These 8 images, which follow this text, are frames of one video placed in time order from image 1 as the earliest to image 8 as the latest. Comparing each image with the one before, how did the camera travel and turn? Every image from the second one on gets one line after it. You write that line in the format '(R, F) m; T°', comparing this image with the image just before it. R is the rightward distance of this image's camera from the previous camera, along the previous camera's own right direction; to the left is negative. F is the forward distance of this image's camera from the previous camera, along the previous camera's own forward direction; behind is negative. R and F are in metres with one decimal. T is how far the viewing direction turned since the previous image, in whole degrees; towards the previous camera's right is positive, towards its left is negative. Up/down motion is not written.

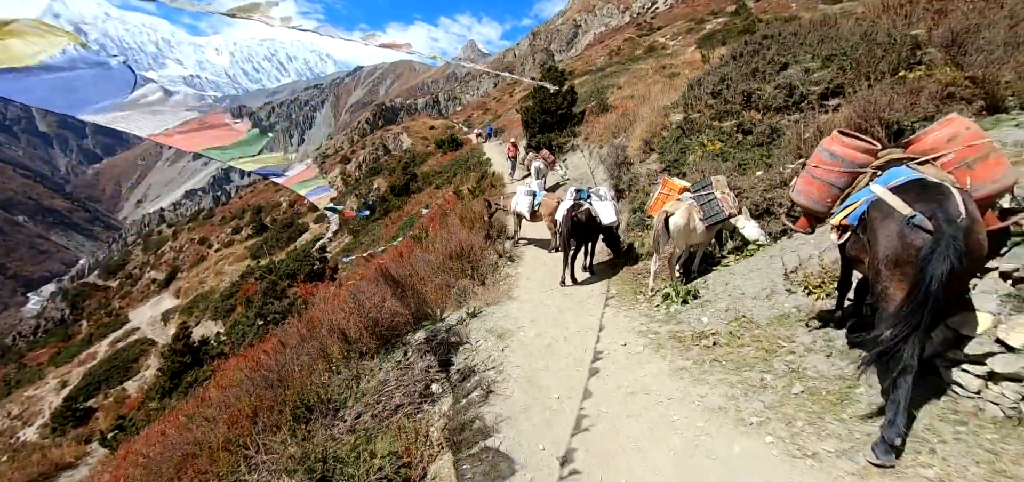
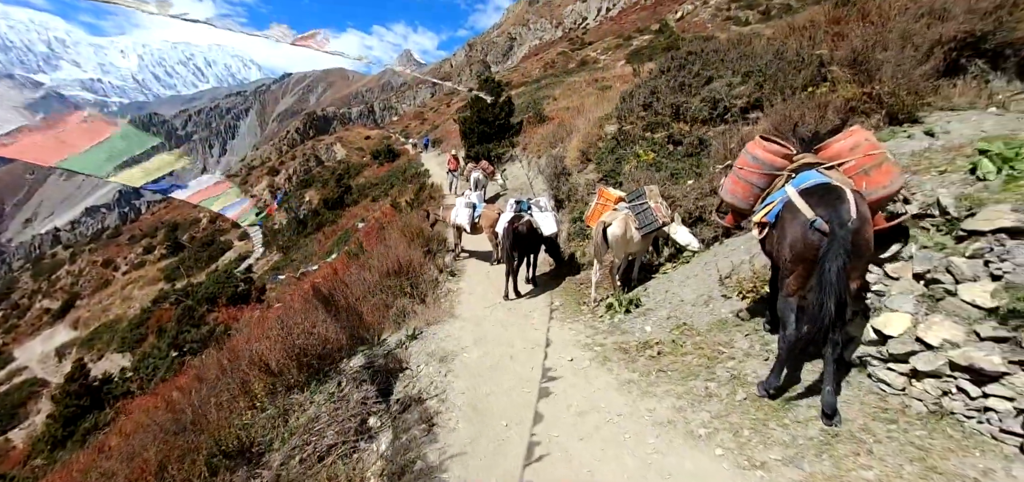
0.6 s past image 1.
(0.0, +0.2) m; +8°
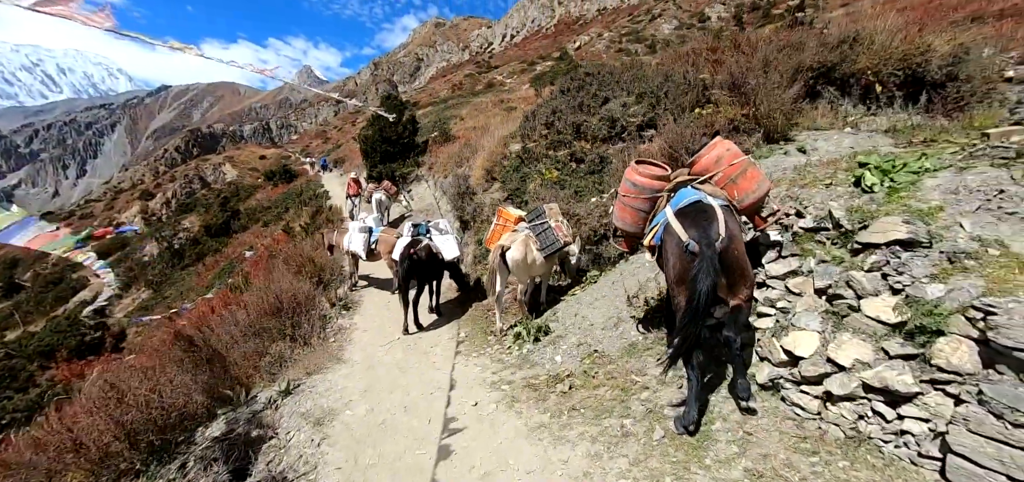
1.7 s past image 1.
(+0.3, +0.6) m; +11°
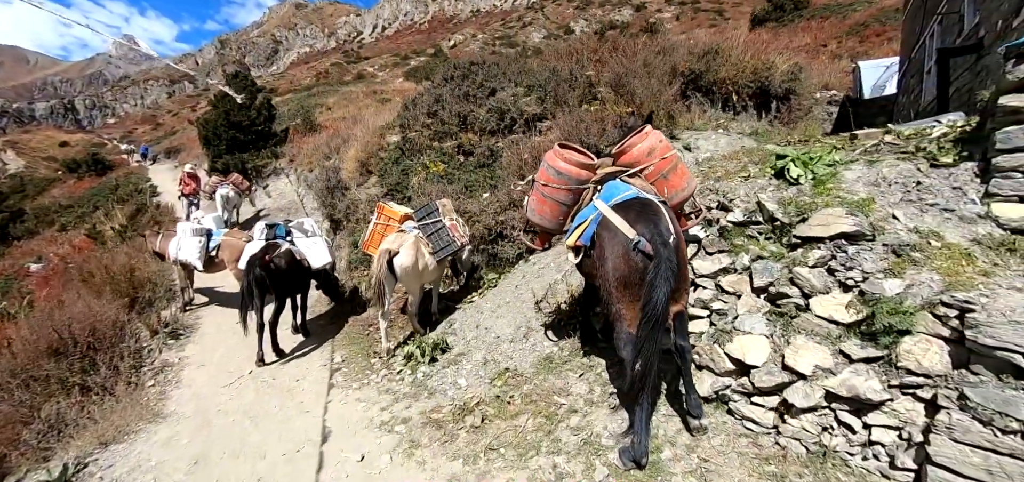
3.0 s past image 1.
(-0.1, +0.9) m; +16°
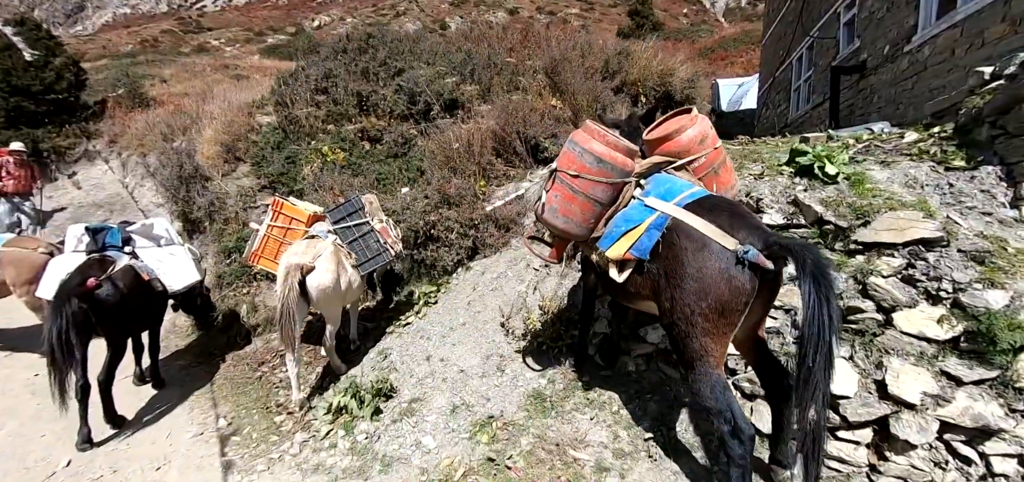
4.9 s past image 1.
(-0.8, +1.1) m; +16°
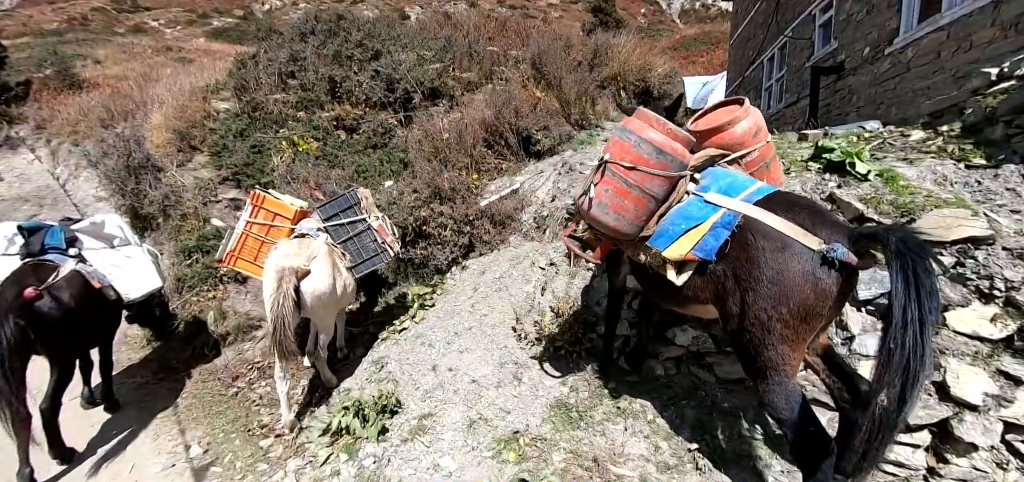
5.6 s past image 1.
(-0.4, +0.3) m; +5°
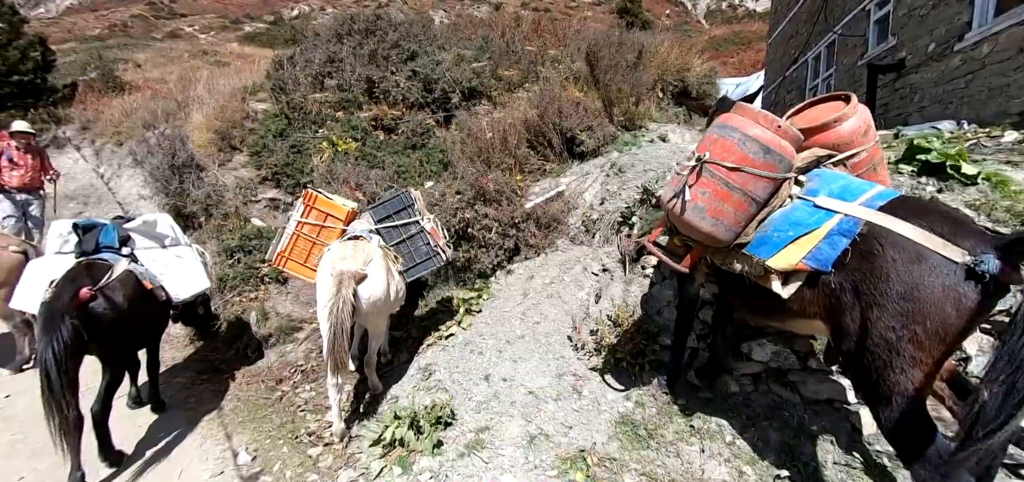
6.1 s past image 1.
(-0.3, +0.2) m; -2°
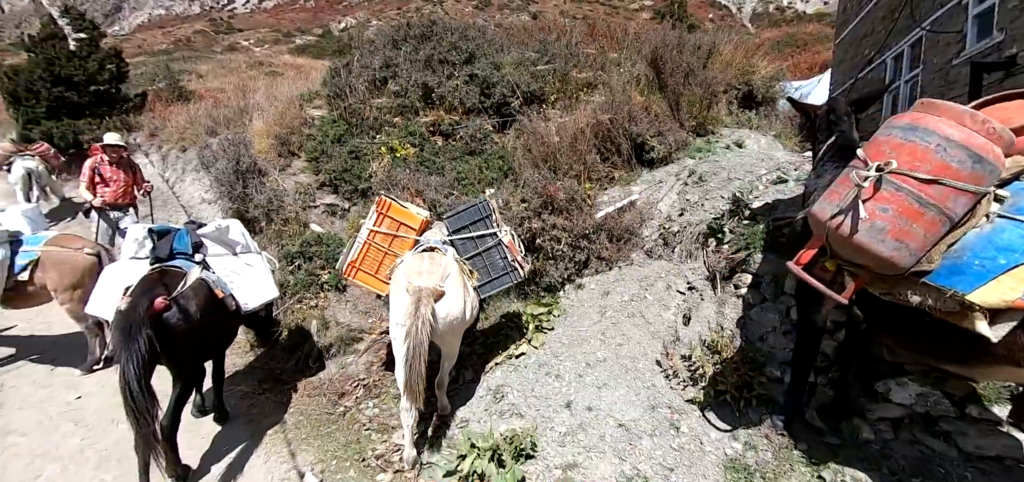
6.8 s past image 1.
(-0.4, +0.3) m; -4°
